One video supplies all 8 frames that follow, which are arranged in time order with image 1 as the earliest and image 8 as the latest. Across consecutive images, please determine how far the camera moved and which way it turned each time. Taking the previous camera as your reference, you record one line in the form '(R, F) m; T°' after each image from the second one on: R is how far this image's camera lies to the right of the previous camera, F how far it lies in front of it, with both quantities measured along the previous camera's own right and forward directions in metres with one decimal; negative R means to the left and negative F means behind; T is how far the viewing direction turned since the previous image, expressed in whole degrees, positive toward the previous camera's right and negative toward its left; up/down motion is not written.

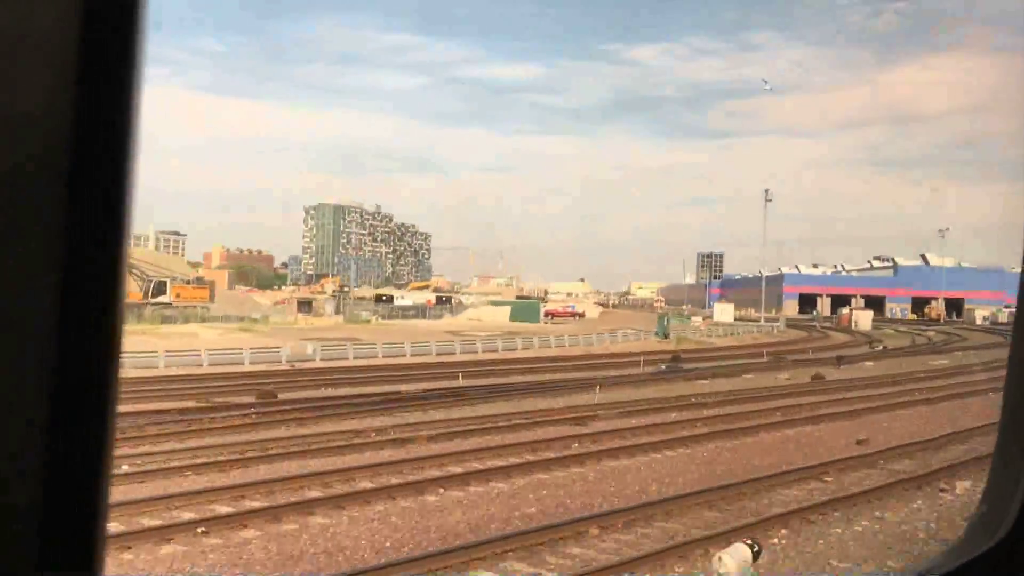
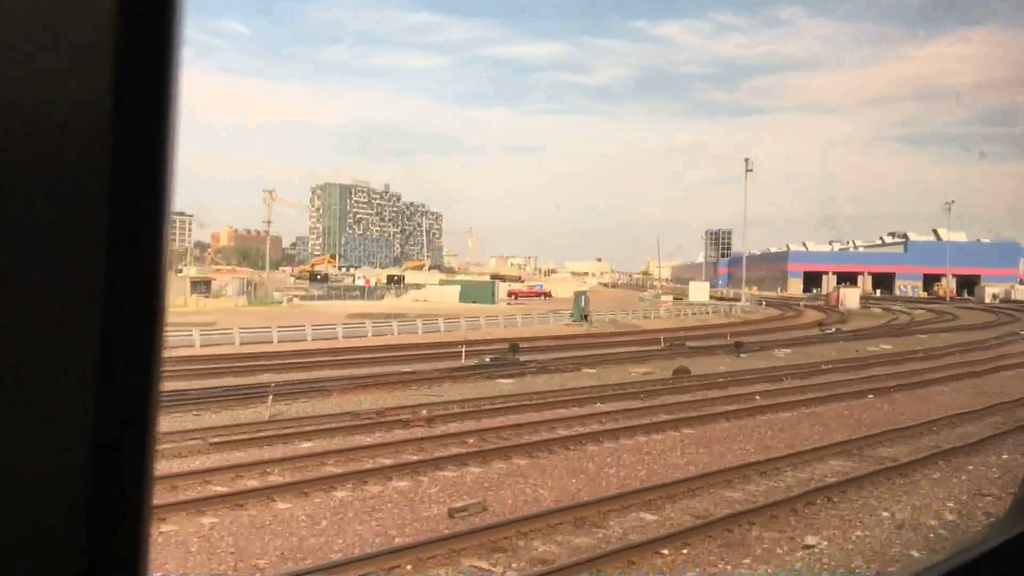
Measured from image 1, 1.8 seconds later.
(+4.6, +4.1) m; -1°
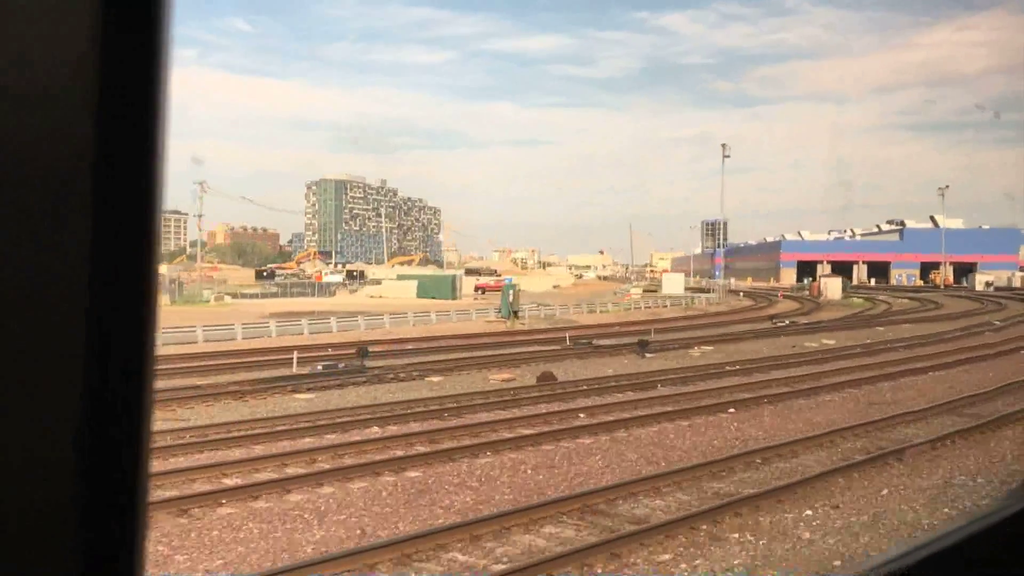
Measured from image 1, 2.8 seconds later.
(+3.0, +2.5) m; 0°
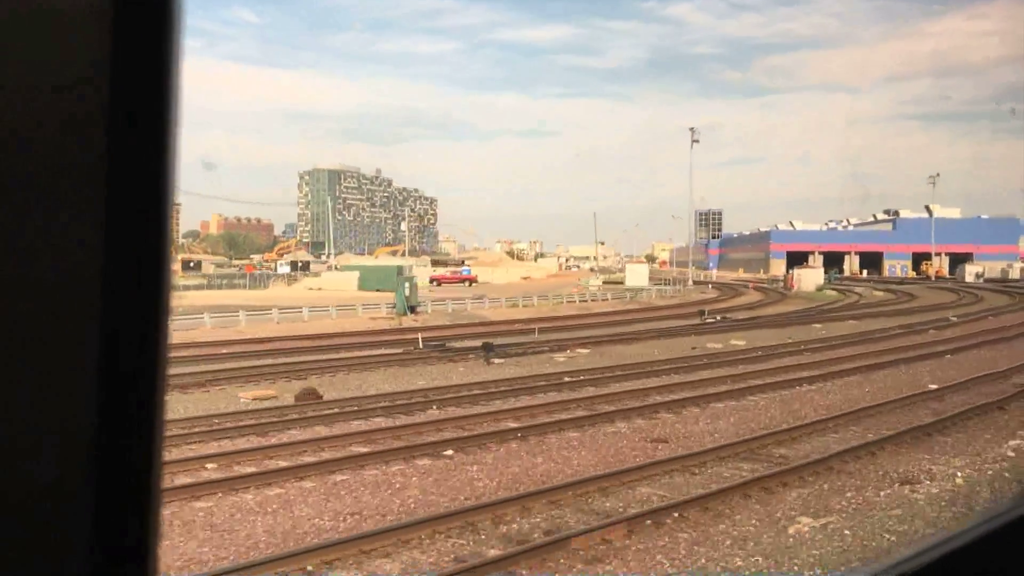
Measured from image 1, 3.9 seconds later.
(+3.6, +3.0) m; 0°
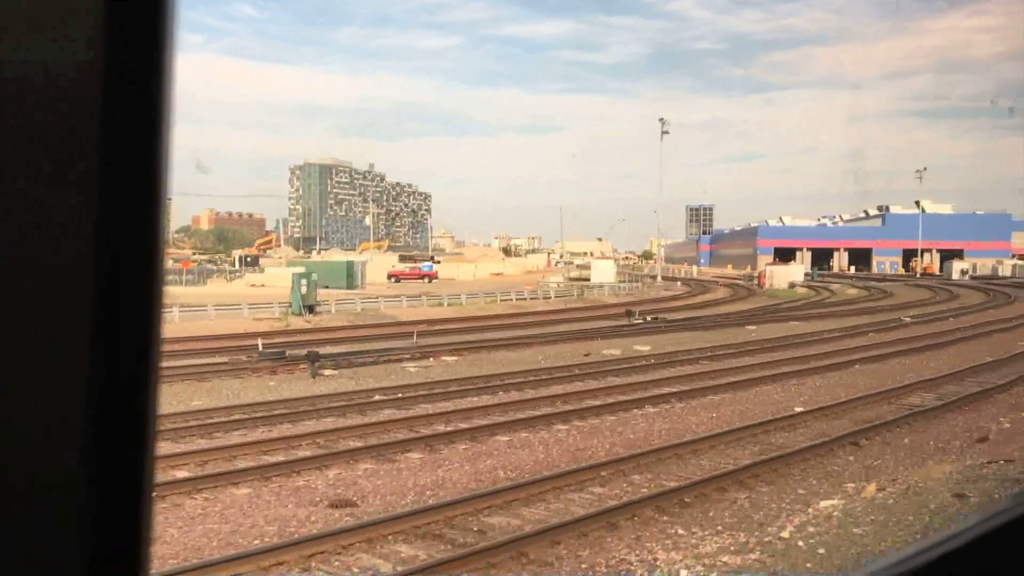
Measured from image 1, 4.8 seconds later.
(+2.9, +2.4) m; +1°
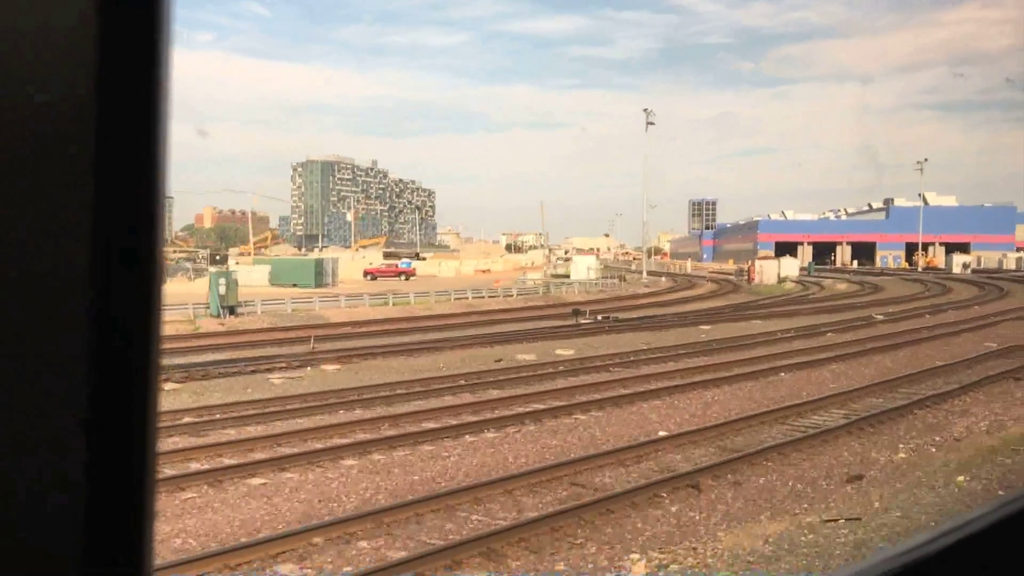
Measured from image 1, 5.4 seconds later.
(+2.3, +1.9) m; 0°
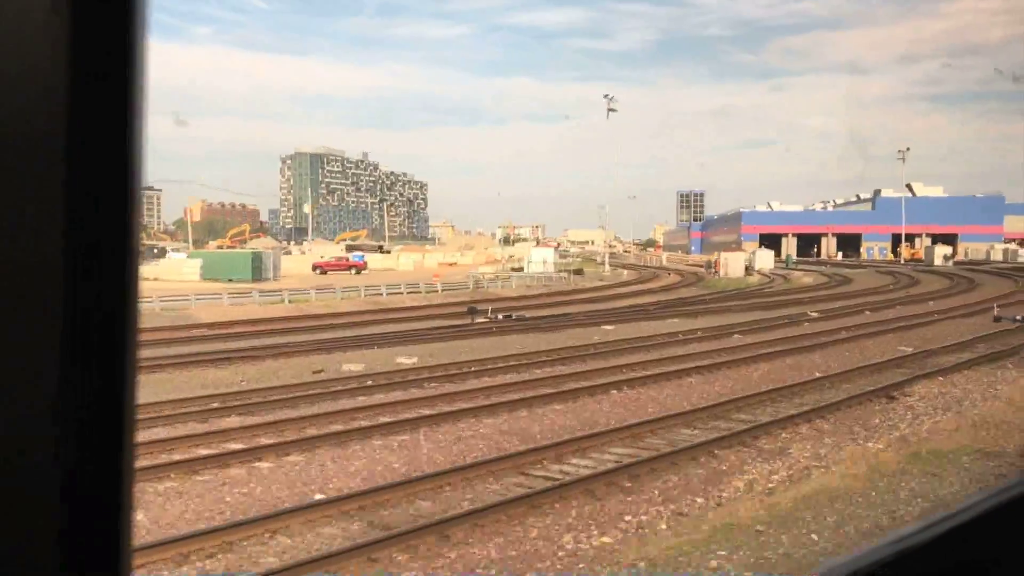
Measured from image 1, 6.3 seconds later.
(+3.2, +2.6) m; +1°
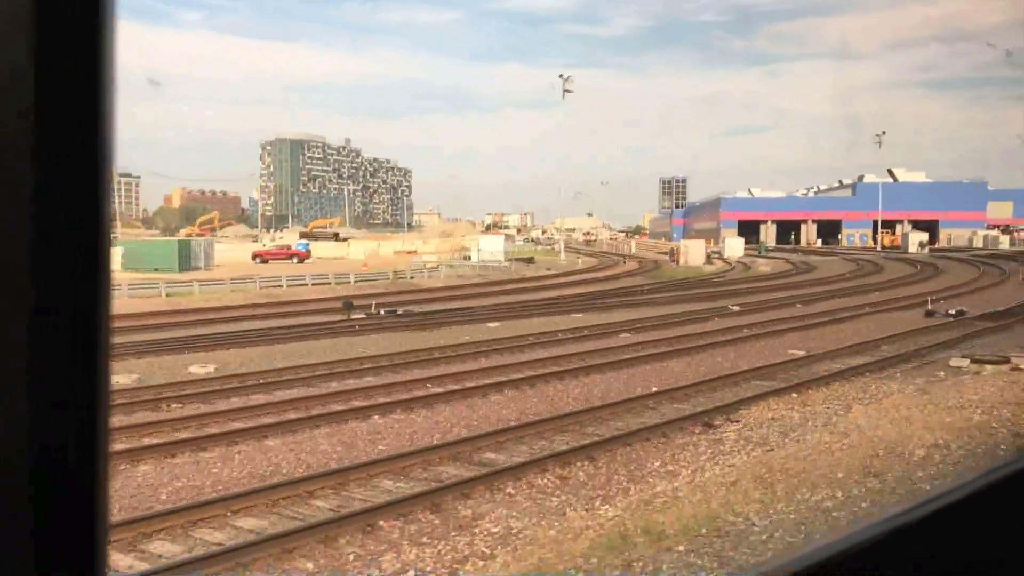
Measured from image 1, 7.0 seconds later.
(+3.0, +2.5) m; +1°
